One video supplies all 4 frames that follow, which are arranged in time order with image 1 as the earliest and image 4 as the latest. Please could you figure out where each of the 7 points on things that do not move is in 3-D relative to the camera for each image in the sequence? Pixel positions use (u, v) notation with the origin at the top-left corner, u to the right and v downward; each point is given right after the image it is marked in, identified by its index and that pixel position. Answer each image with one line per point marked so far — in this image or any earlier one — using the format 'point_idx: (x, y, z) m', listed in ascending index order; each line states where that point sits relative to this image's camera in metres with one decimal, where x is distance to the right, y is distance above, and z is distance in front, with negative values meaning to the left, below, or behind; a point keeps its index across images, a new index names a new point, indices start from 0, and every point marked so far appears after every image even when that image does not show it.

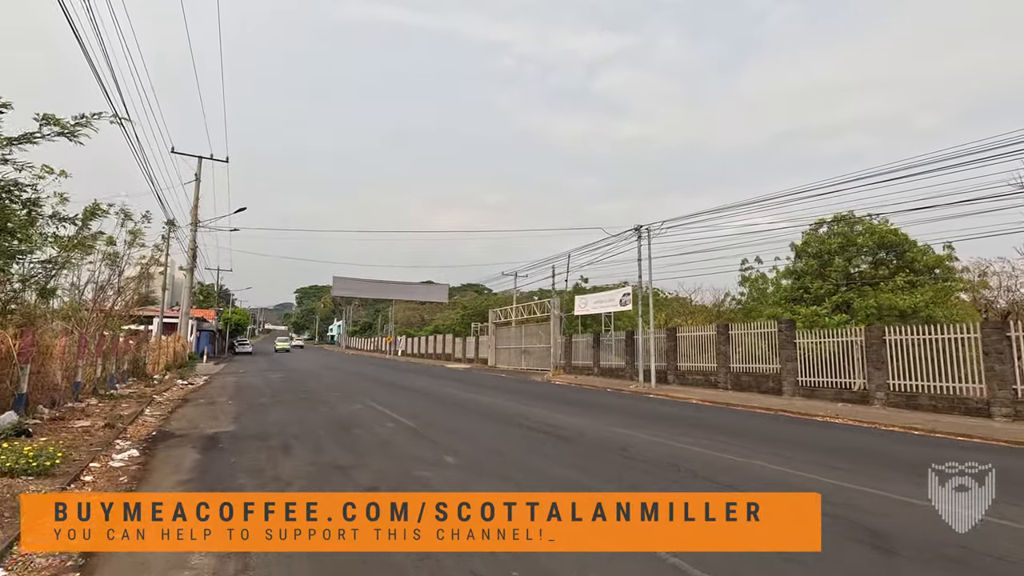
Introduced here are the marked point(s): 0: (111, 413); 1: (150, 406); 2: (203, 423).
0: (-8.6, -2.7, +11.3) m
1: (-9.2, -3.1, +13.5) m
2: (-6.3, -2.9, +11.0) m
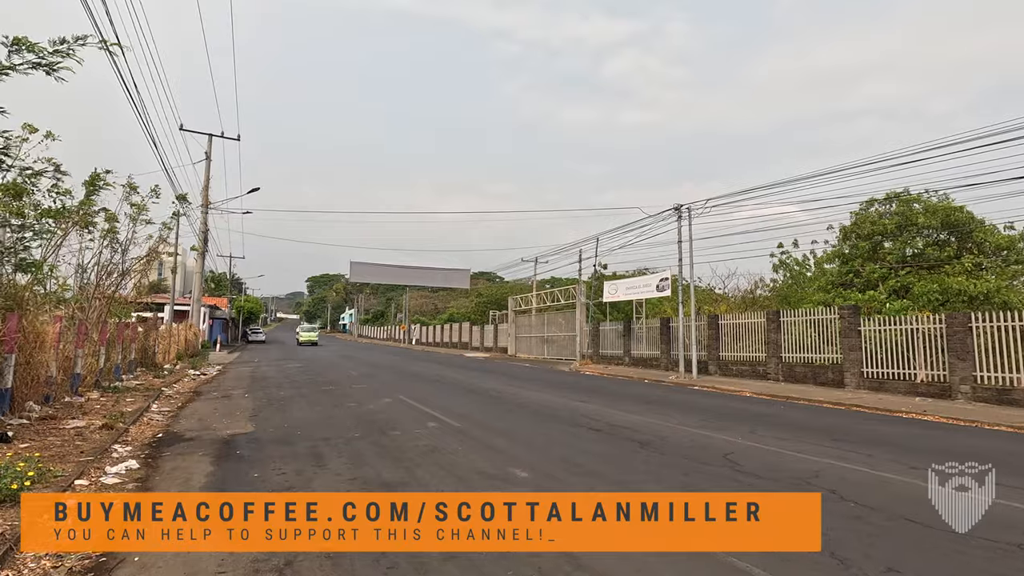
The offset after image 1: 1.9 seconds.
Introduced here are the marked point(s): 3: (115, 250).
0: (-7.7, -2.4, +10.4) m
1: (-8.3, -2.7, +12.6) m
2: (-5.5, -2.5, +9.9) m
3: (-9.5, +0.9, +12.8) m
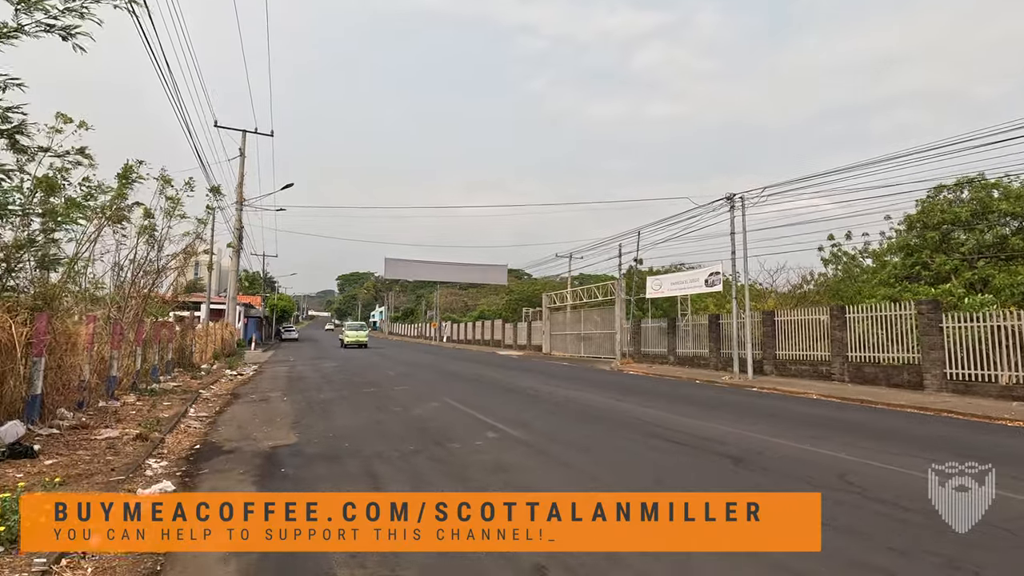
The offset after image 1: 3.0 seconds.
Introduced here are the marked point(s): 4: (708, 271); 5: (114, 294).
0: (-6.8, -2.4, +10.0) m
1: (-7.2, -2.6, +12.2) m
2: (-4.5, -2.5, +9.5) m
3: (-8.5, +1.0, +12.6) m
4: (+7.2, +0.6, +19.9) m
5: (-9.0, -0.1, +12.2) m
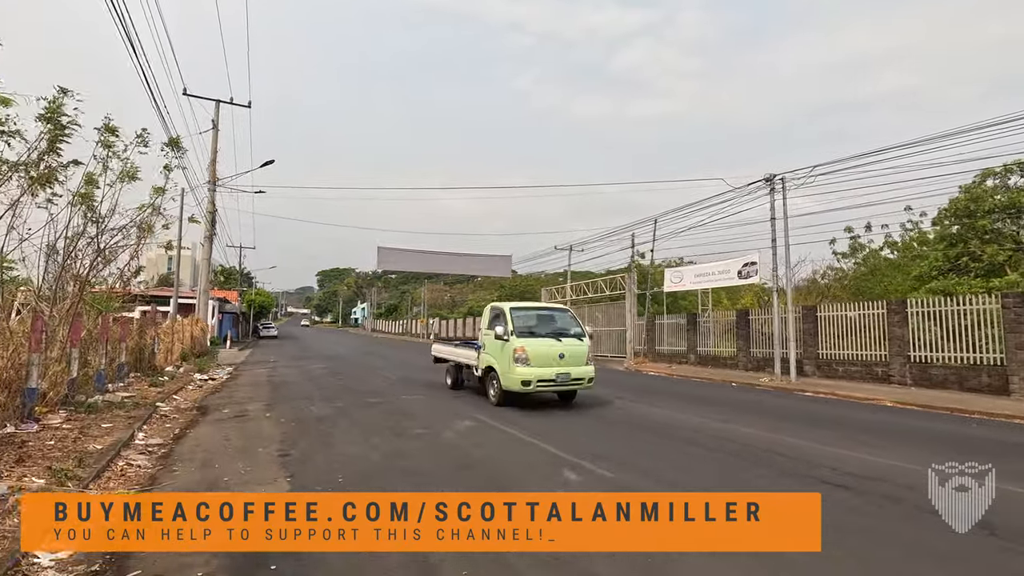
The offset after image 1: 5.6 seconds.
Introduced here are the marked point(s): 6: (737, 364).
0: (-6.2, -2.1, +7.9) m
1: (-6.7, -2.4, +10.1) m
2: (-3.9, -2.3, +7.4) m
3: (-8.0, +1.2, +10.3) m
4: (+7.4, +0.9, +18.2) m
5: (-8.5, +0.1, +10.0) m
6: (+7.7, -2.6, +18.9) m
